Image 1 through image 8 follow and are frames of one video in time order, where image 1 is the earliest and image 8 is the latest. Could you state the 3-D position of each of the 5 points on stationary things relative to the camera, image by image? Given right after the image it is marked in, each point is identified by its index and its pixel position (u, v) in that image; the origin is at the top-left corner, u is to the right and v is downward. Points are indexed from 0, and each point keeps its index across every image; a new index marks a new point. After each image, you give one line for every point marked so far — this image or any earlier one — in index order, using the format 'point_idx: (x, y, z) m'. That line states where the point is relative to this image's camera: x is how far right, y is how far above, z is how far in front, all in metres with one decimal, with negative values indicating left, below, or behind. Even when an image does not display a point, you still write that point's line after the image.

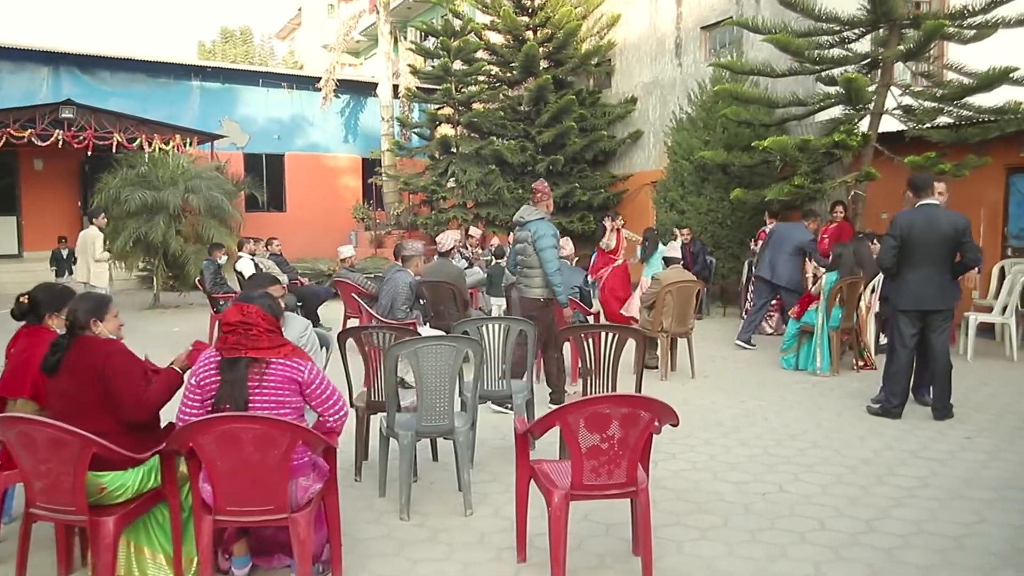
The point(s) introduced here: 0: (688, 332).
0: (+1.1, -0.3, +6.6) m
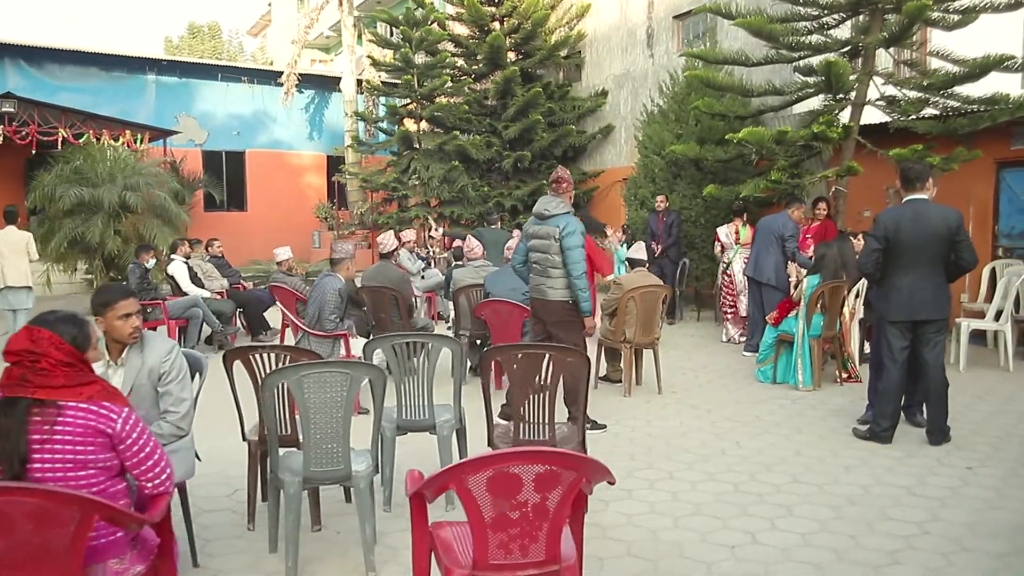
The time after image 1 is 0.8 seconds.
0: (+0.8, -0.3, +6.0) m
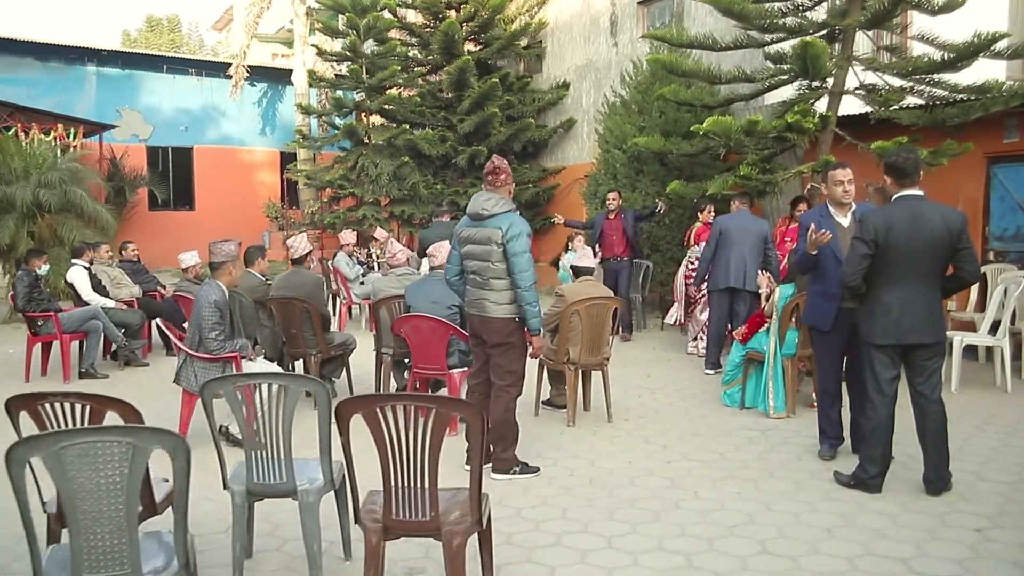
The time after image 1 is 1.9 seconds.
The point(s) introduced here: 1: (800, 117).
0: (+0.4, -0.4, +5.1) m
1: (+1.9, +1.1, +6.8) m
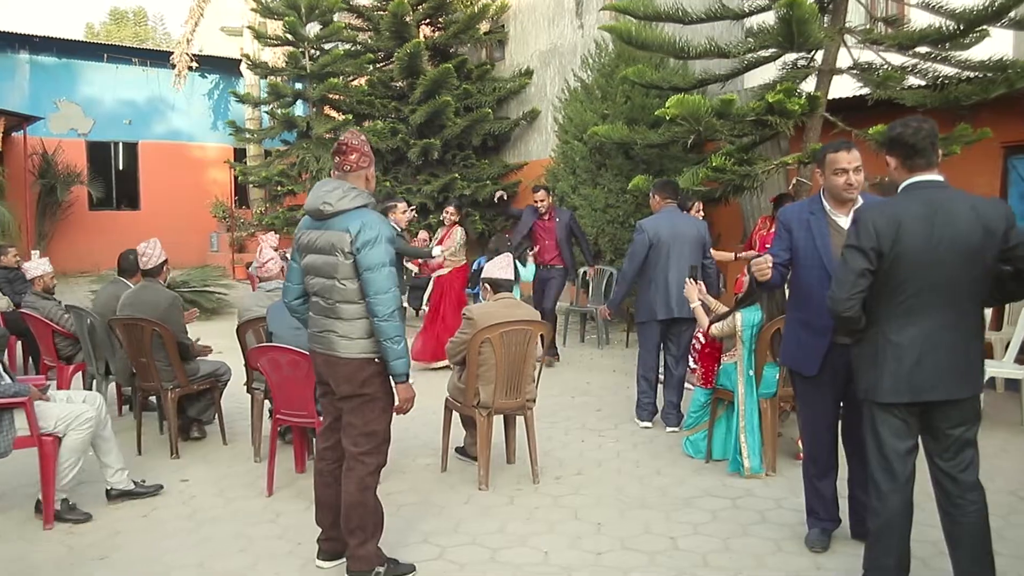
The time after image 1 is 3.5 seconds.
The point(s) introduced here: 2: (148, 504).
0: (0.0, -0.5, +3.9) m
1: (+1.5, +1.0, +5.6) m
2: (-1.4, -0.8, +4.0) m
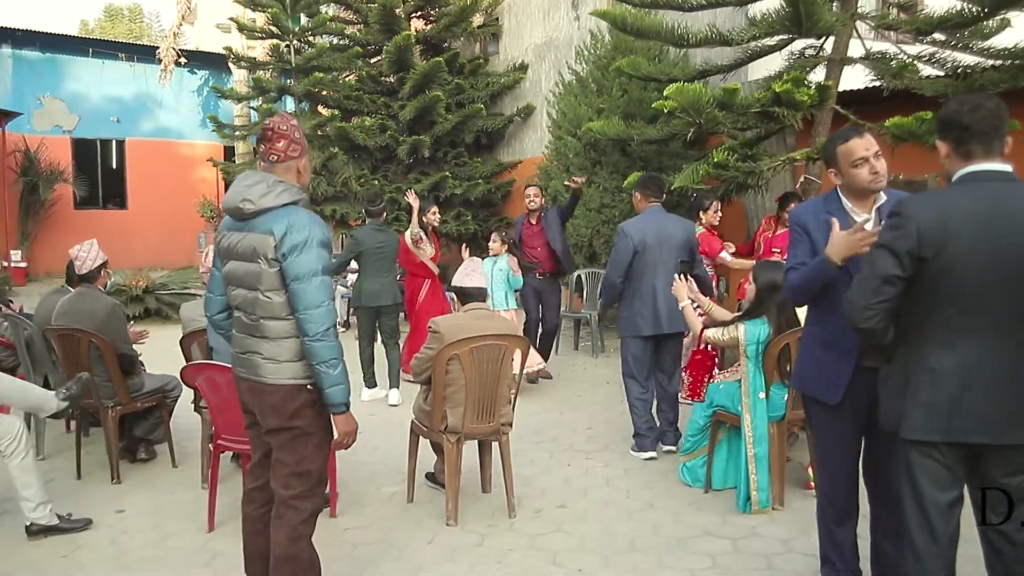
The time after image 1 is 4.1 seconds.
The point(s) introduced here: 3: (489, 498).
0: (0.0, -0.5, +3.5) m
1: (+1.4, +1.0, +5.2) m
2: (-1.5, -0.8, +3.5) m
3: (-0.1, -0.8, +3.8) m
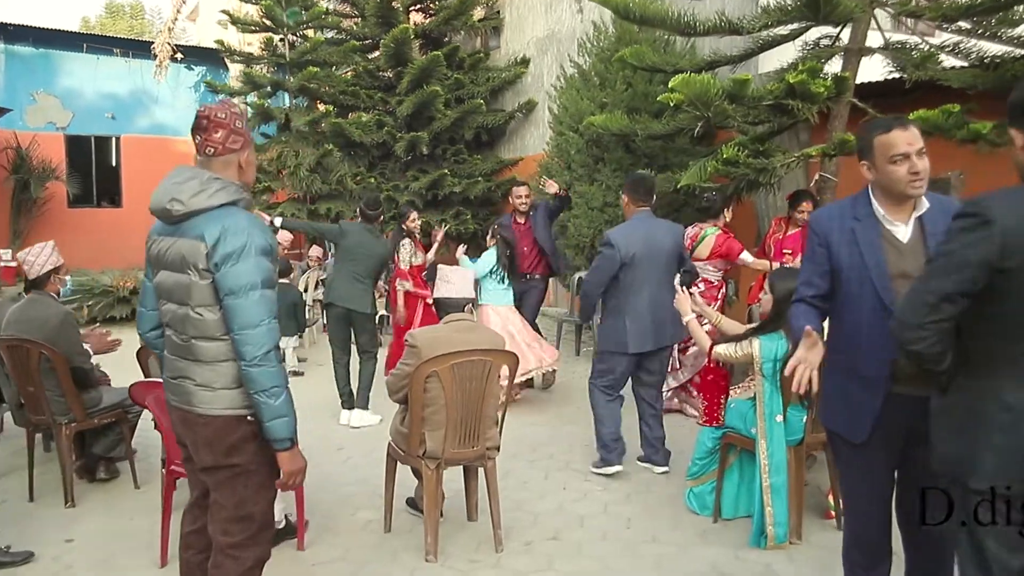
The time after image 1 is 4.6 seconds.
0: (-0.1, -0.5, +3.1) m
1: (+1.4, +1.0, +4.8) m
2: (-1.5, -0.9, +3.1) m
3: (-0.1, -0.8, +3.4) m
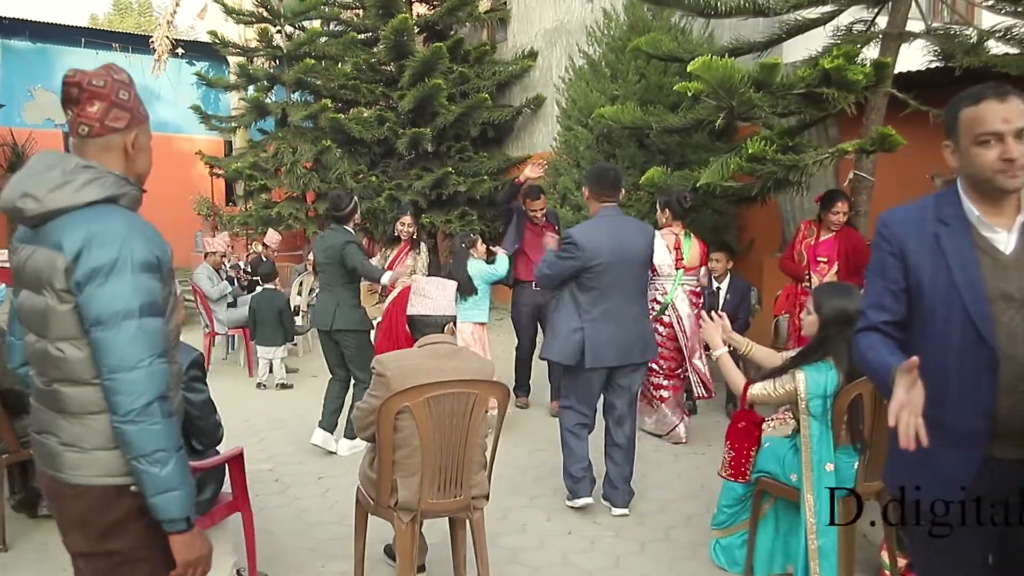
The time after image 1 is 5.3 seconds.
0: (-0.1, -0.5, +2.6) m
1: (+1.4, +0.9, +4.3) m
2: (-1.5, -0.9, +2.6) m
3: (-0.1, -0.8, +2.9) m
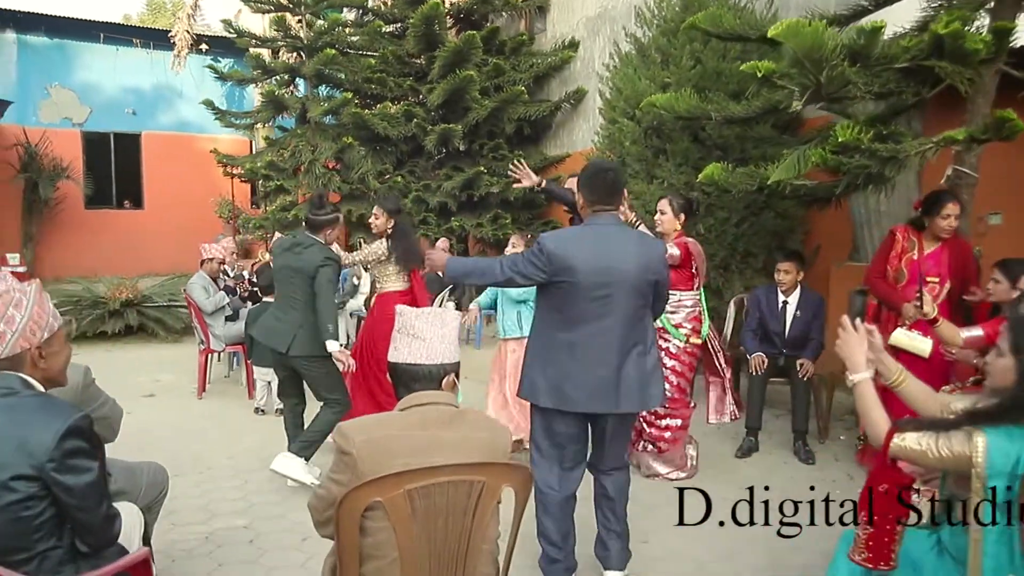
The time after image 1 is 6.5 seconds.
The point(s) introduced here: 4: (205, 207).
0: (-0.1, -0.6, +1.8) m
1: (+1.5, +0.9, +3.4) m
2: (-1.5, -1.0, +1.9) m
3: (-0.1, -0.9, +2.1) m
4: (-4.4, +1.1, +15.3) m
